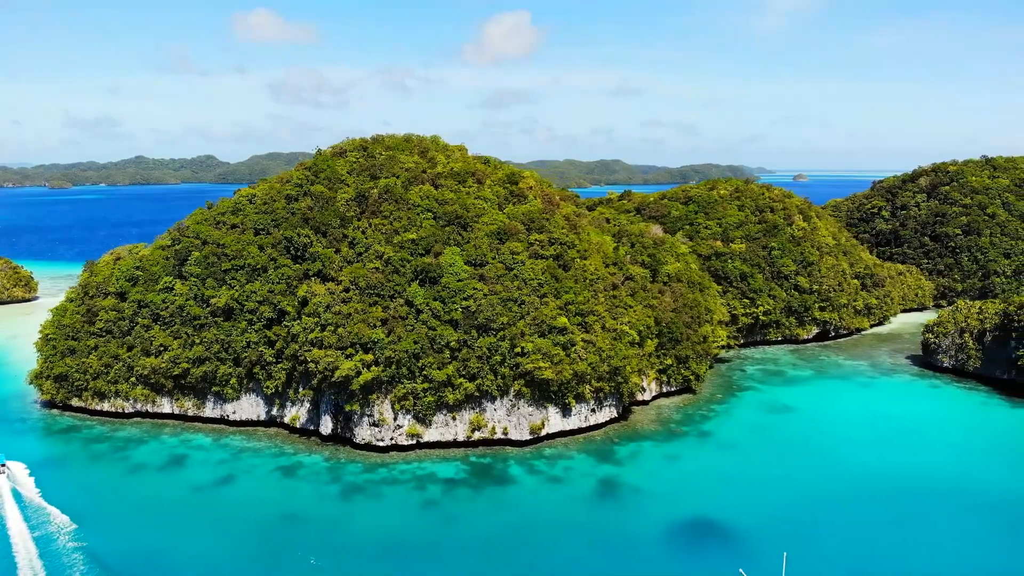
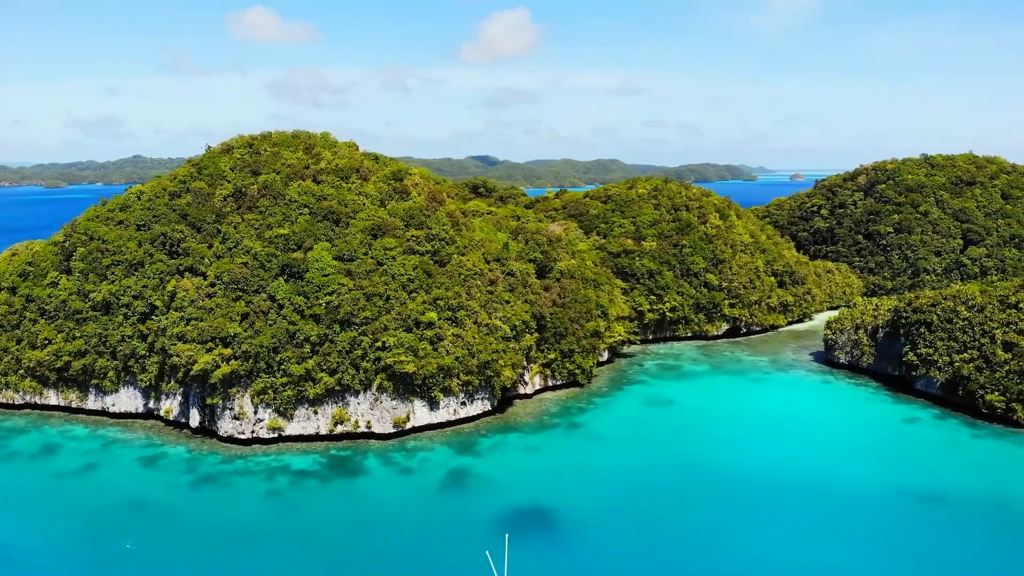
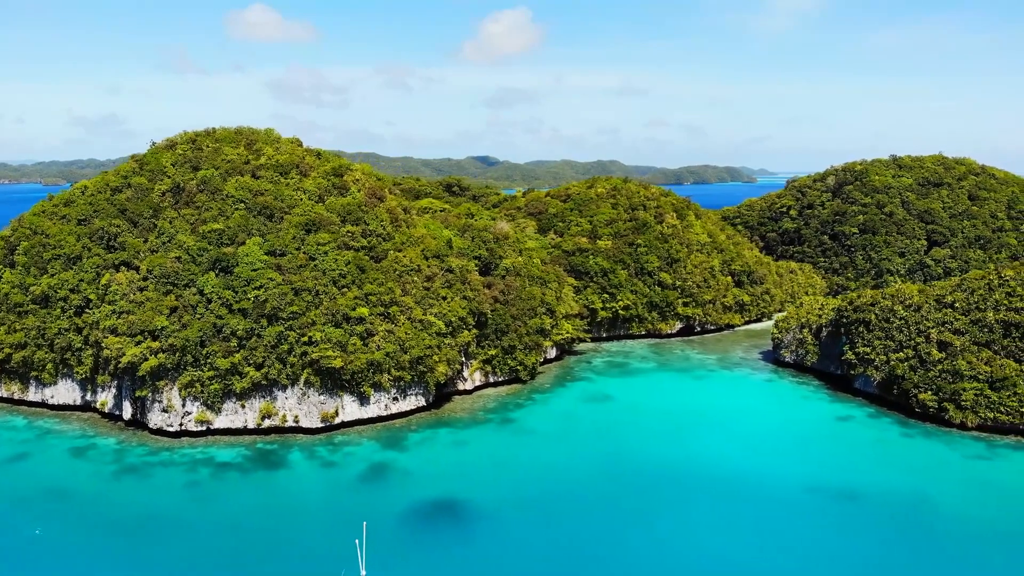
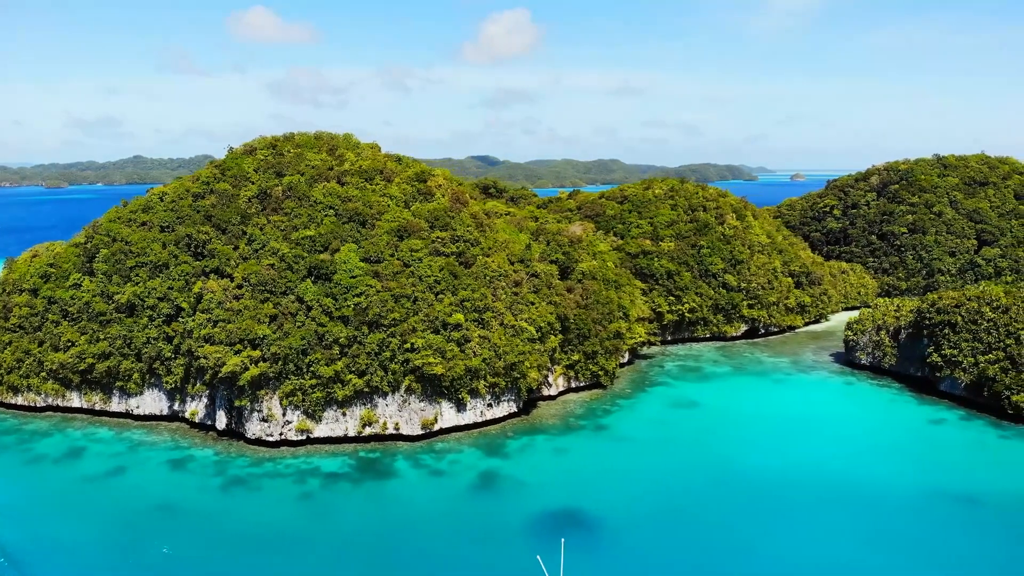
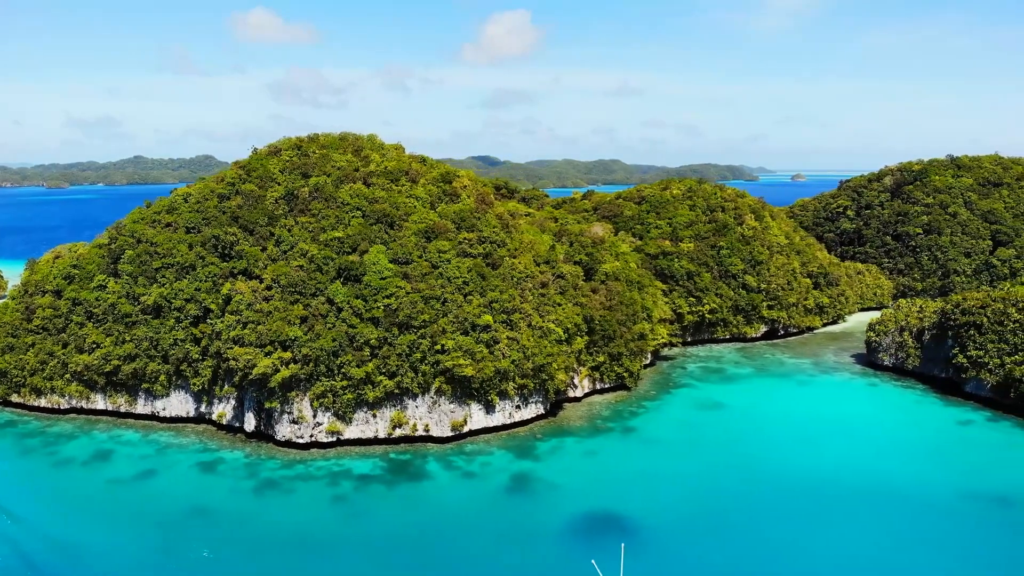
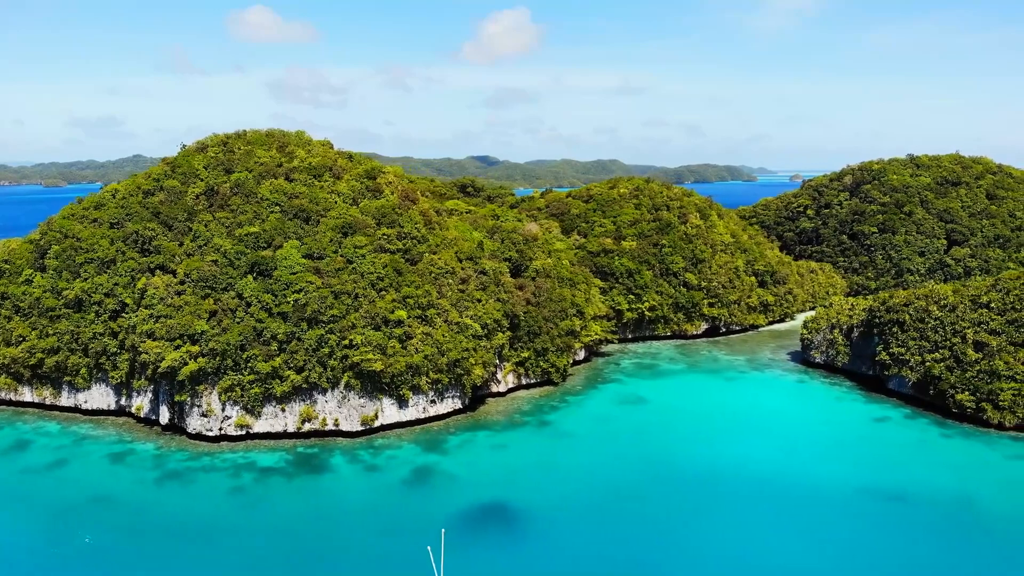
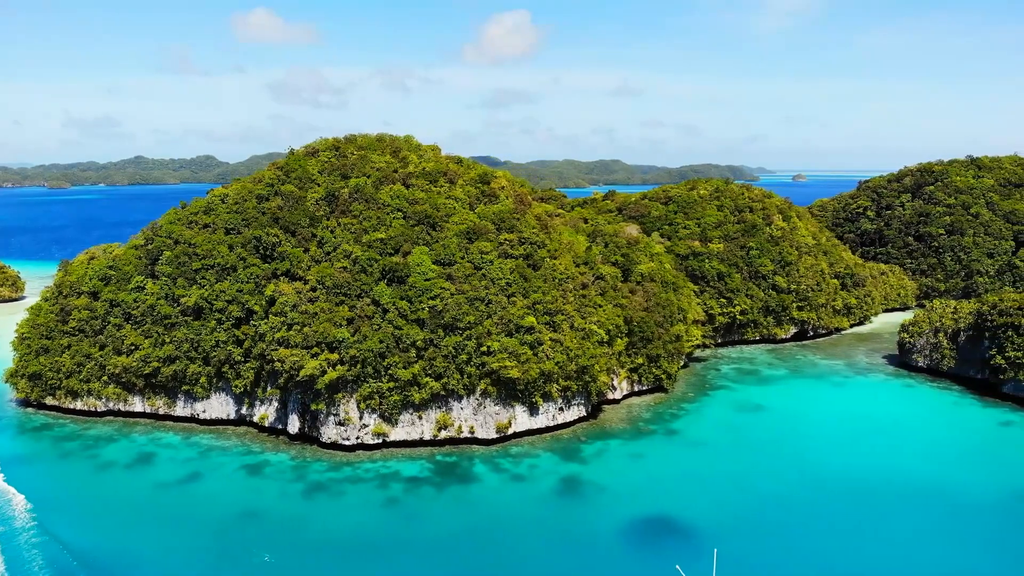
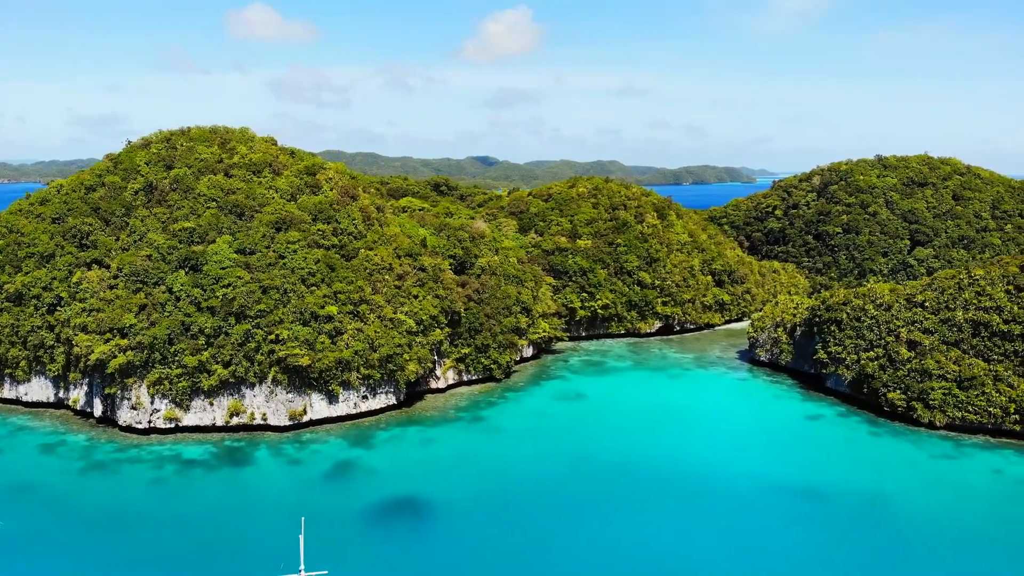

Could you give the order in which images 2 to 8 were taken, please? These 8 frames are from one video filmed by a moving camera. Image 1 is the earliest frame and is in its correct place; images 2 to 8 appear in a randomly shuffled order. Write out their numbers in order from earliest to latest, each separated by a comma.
7, 5, 4, 2, 6, 3, 8
